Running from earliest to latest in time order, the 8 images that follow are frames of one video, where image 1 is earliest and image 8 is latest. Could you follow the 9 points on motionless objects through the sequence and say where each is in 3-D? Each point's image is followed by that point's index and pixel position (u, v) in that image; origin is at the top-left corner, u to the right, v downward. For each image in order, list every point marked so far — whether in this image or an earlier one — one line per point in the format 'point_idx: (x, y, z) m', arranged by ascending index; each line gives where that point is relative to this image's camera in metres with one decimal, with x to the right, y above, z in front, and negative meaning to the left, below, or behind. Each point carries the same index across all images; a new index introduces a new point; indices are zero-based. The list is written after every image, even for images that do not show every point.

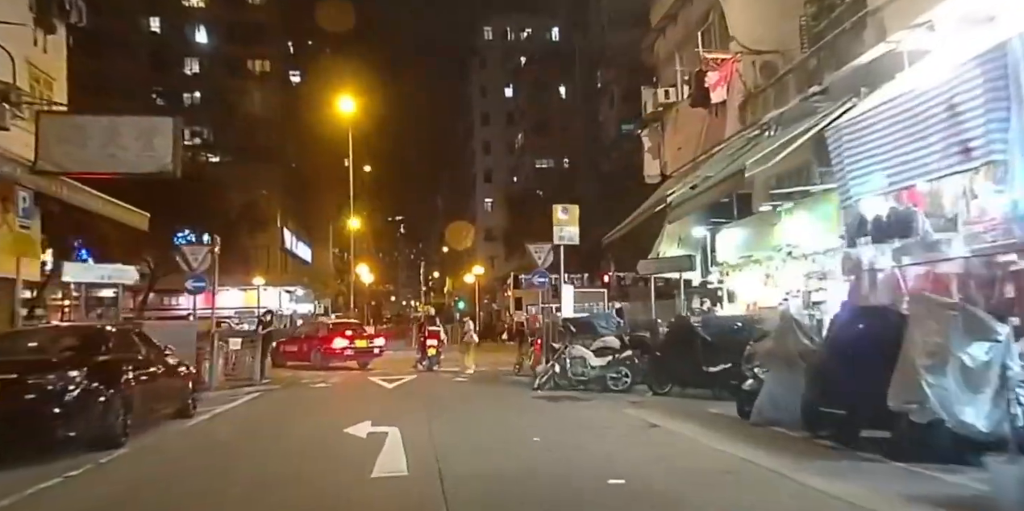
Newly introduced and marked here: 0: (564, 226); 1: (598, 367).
0: (+1.5, +0.9, +19.0) m
1: (+2.1, -2.7, +15.9) m
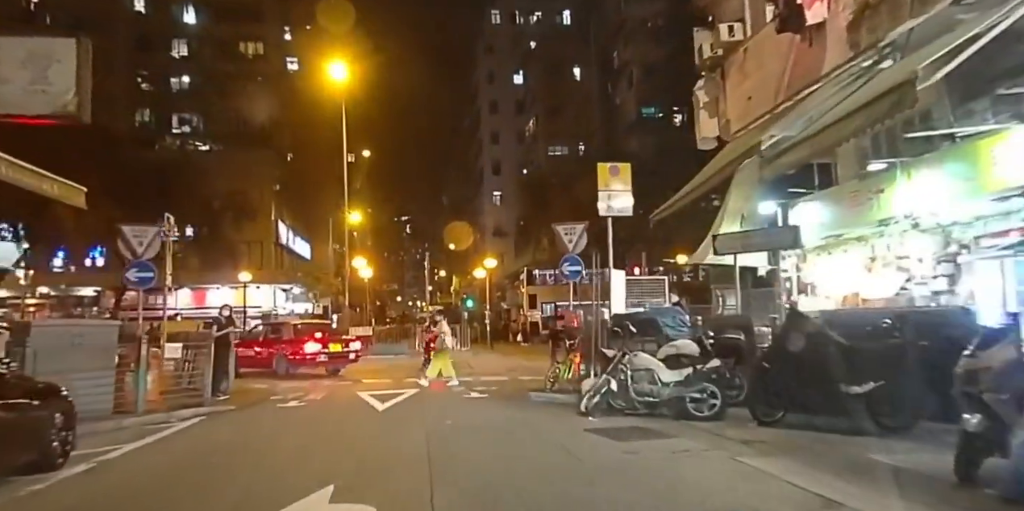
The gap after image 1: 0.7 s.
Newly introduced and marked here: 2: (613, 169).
0: (+2.2, +1.4, +14.2) m
1: (+2.7, -2.2, +11.1) m
2: (+2.2, +1.9, +14.2) m
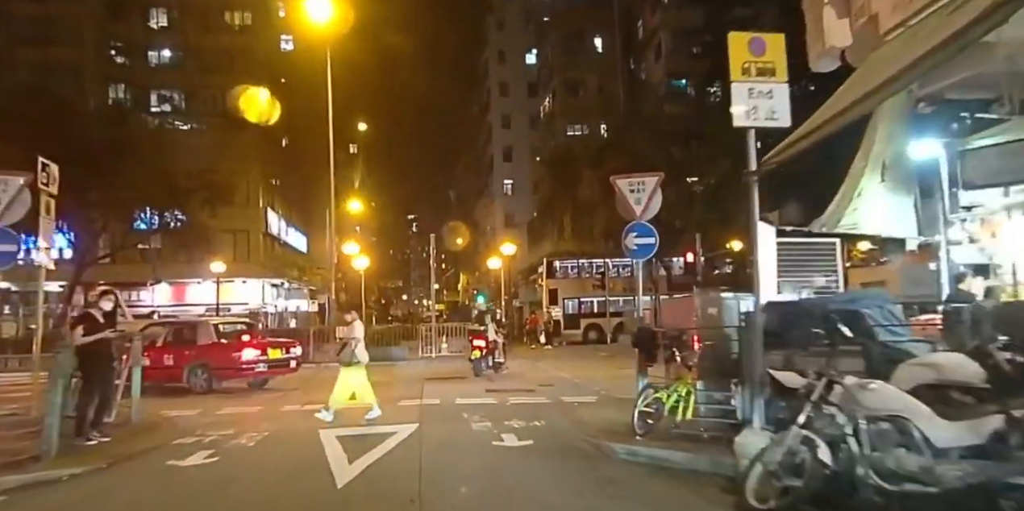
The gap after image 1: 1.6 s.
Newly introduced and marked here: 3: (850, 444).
0: (+2.9, +2.1, +8.1) m
1: (+3.5, -1.5, +5.0) m
2: (+2.9, +2.6, +8.0) m
3: (+2.7, -1.6, +5.3) m
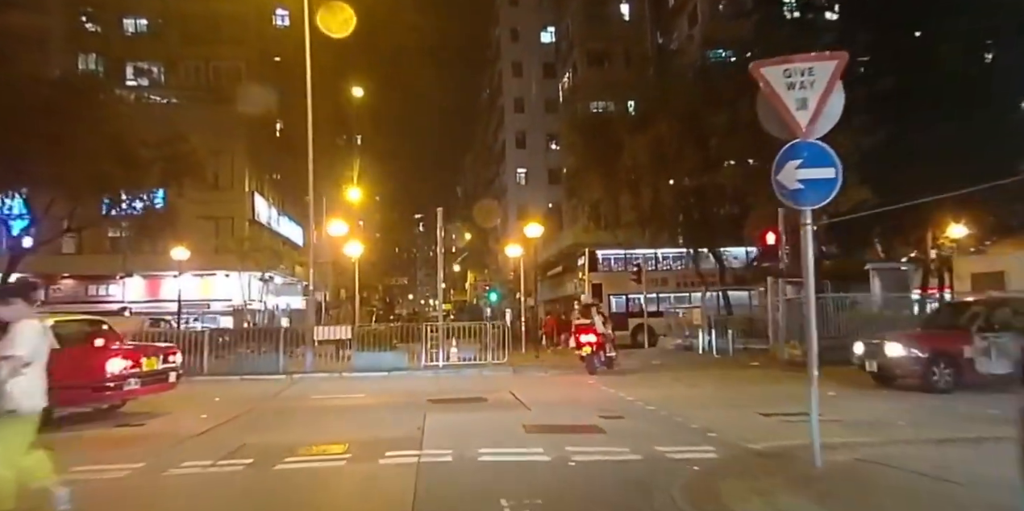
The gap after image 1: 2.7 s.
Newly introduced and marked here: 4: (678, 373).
0: (+3.6, +2.7, +2.3) m
1: (+4.1, -0.9, -0.9) m
2: (+3.6, +3.2, +2.2) m
3: (+3.4, -0.9, -0.5) m
4: (+4.9, -3.5, +19.9) m
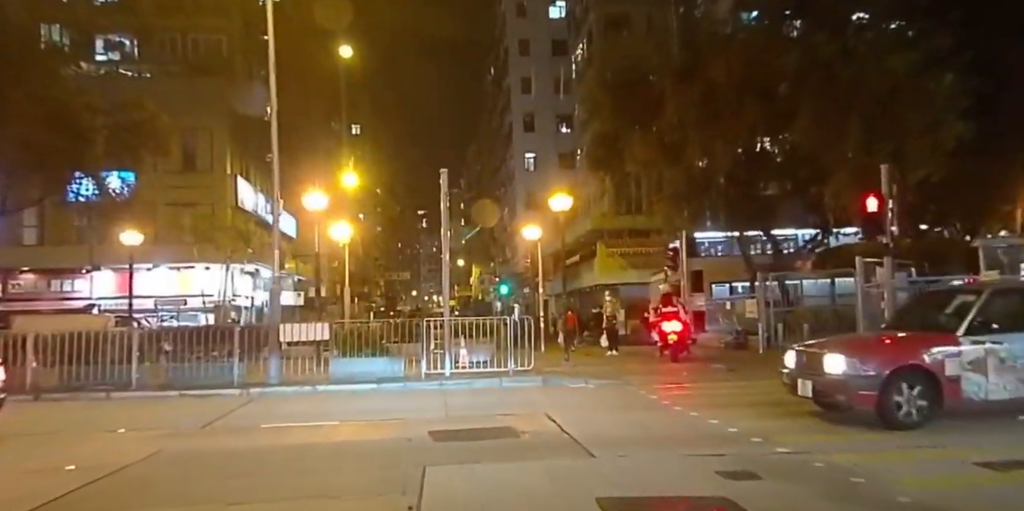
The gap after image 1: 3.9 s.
0: (+4.1, +3.2, -2.3) m
1: (+4.6, -0.4, -5.4) m
2: (+4.1, +3.7, -2.4) m
3: (+3.9, -0.4, -5.0) m
4: (+5.5, -2.9, +15.3) m
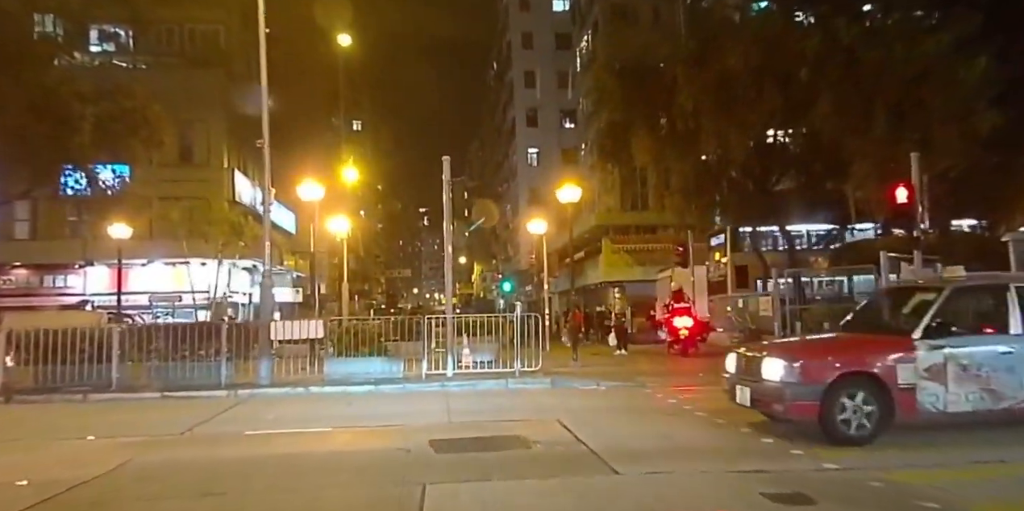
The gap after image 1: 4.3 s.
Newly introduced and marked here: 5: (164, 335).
0: (+4.2, +3.3, -3.3) m
1: (+4.7, -0.3, -6.4) m
2: (+4.2, +3.8, -3.3) m
3: (+4.0, -0.4, -6.0) m
4: (+5.6, -2.8, +14.4) m
5: (-7.8, -1.8, +14.7) m
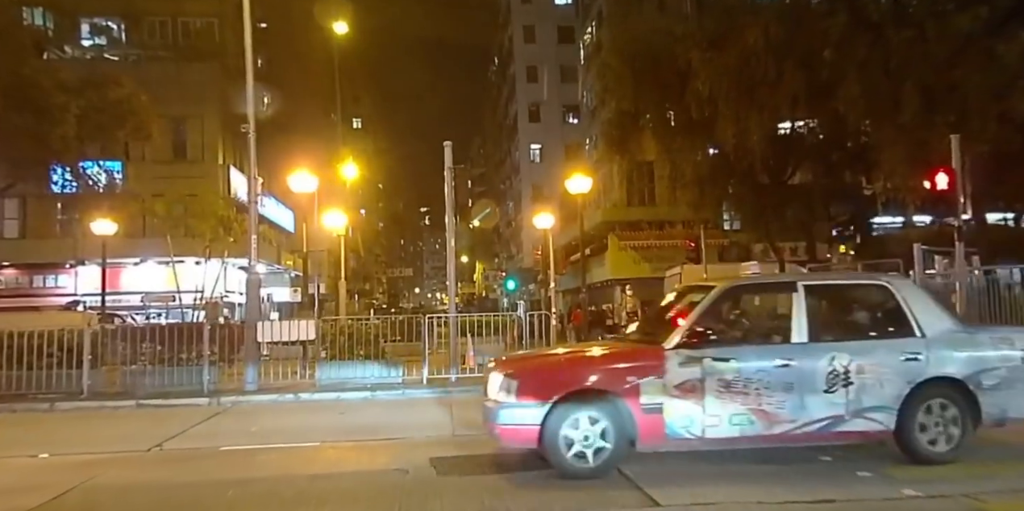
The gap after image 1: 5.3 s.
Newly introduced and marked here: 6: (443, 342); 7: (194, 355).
0: (+4.3, +3.4, -4.4) m
1: (+4.8, -0.2, -7.5) m
2: (+4.3, +3.9, -4.5) m
3: (+4.1, -0.2, -7.1) m
4: (+5.8, -2.6, +13.2) m
5: (-7.6, -1.7, +13.6) m
6: (-1.5, -1.9, +14.3) m
7: (-6.7, -2.1, +13.7) m
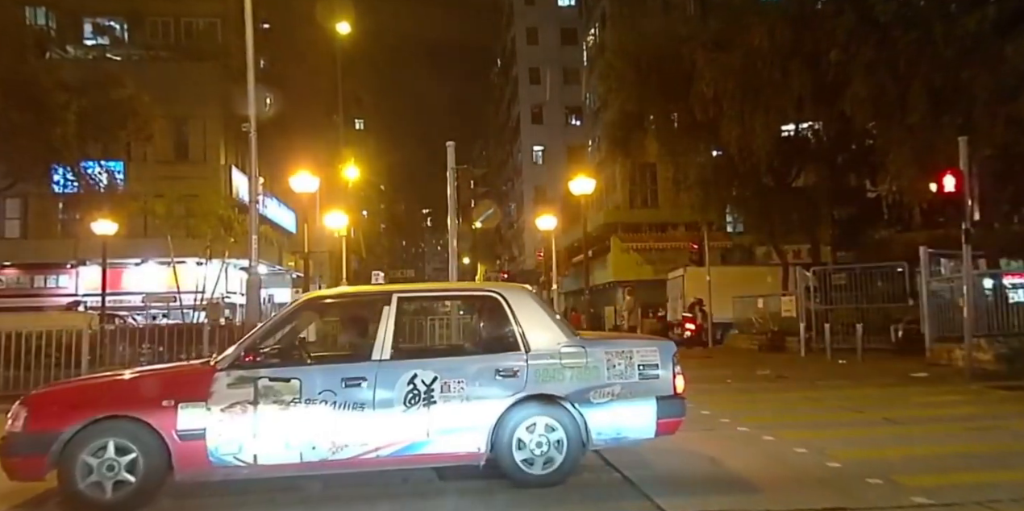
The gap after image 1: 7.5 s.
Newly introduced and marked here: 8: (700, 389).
0: (+4.3, +3.4, -4.5) m
1: (+4.8, -0.2, -7.6) m
2: (+4.3, +3.9, -4.6) m
3: (+4.1, -0.2, -7.2) m
4: (+5.8, -2.7, +13.1) m
5: (-7.6, -1.7, +13.5) m
6: (-1.5, -1.9, +14.2) m
7: (-6.6, -2.1, +13.6) m
8: (+4.2, -2.7, +13.3) m
